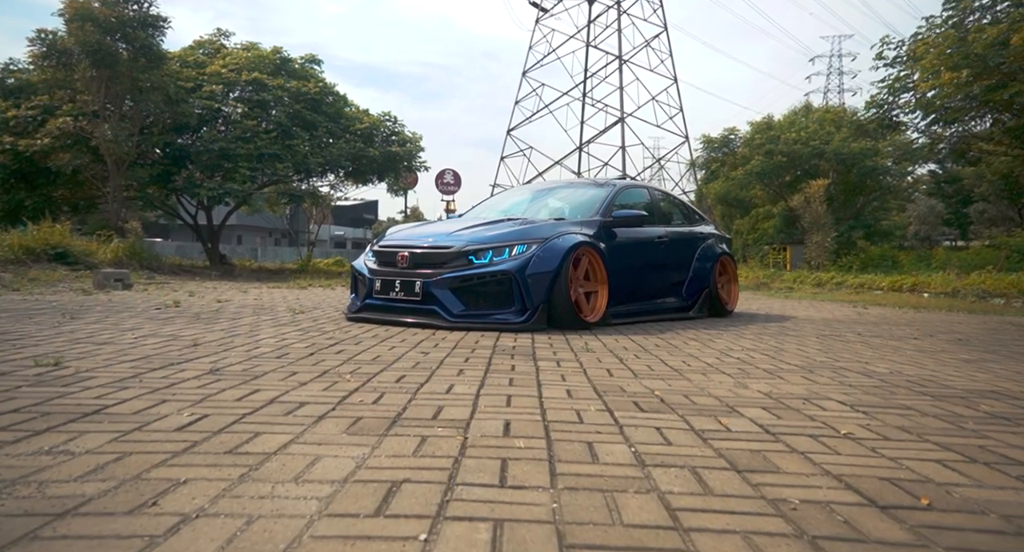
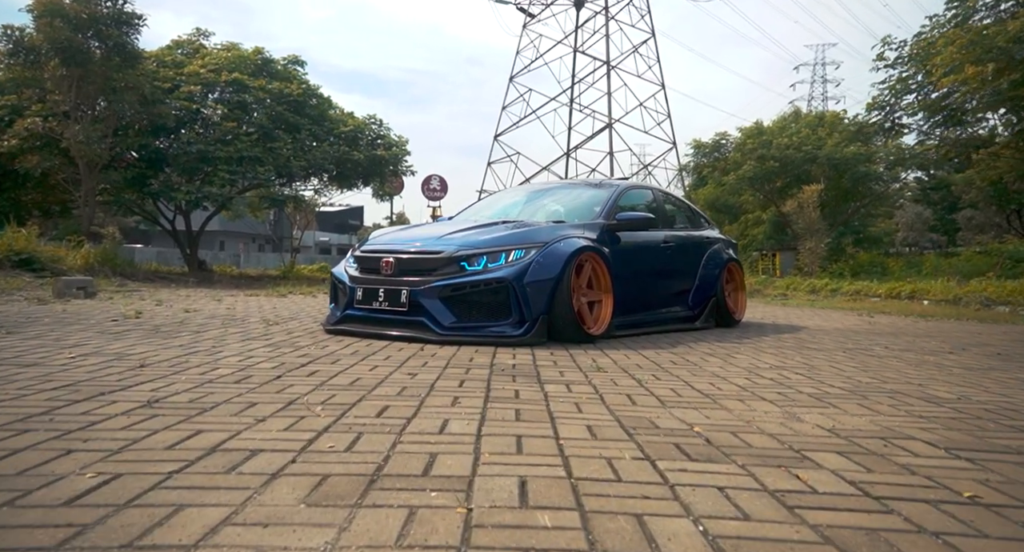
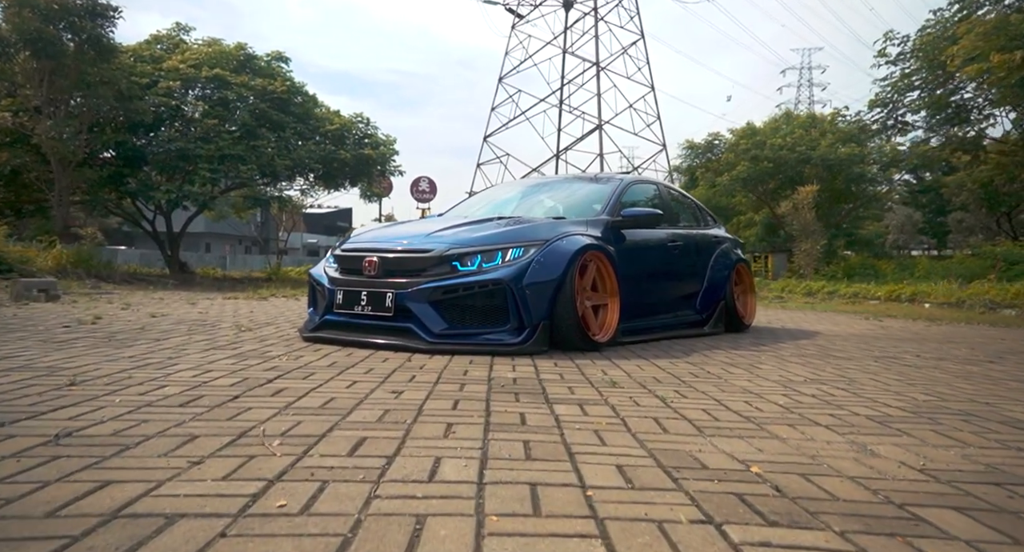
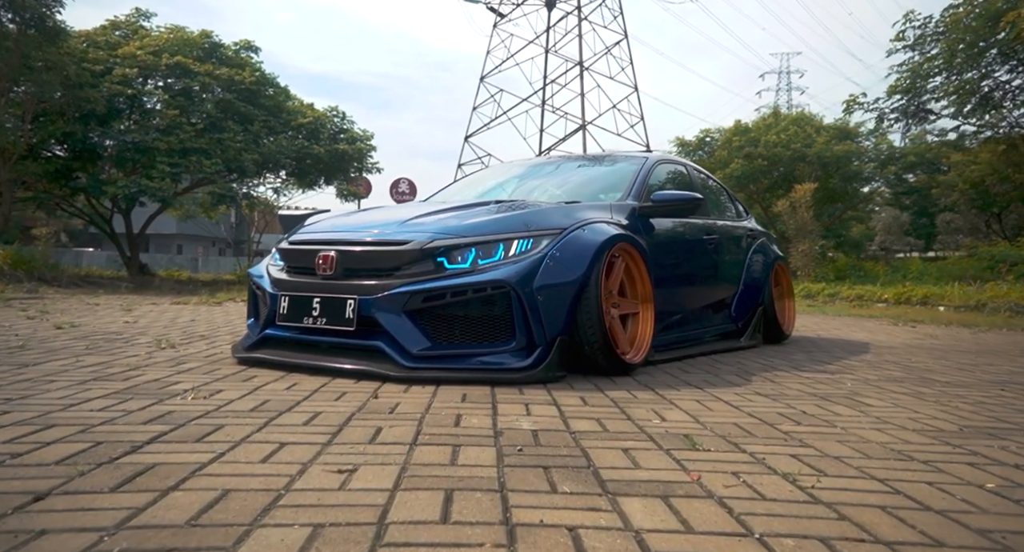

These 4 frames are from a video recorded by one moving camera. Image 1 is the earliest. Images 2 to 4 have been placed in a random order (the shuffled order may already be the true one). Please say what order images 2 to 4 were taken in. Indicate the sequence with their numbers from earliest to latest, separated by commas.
2, 3, 4
